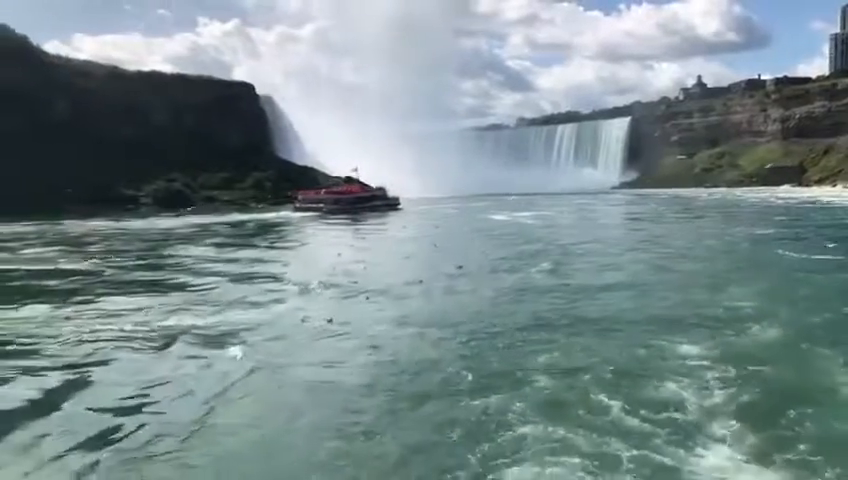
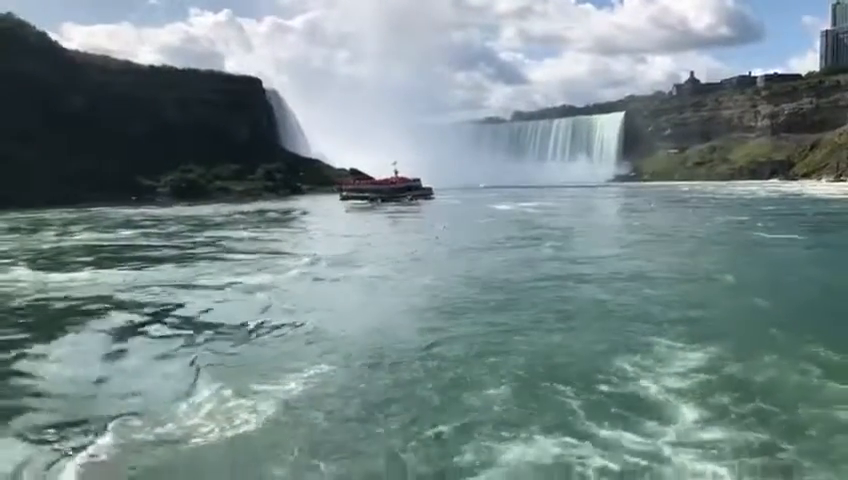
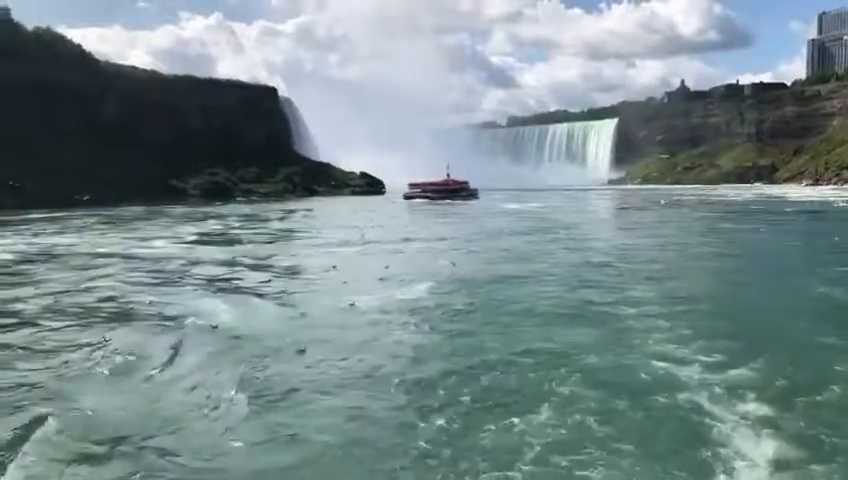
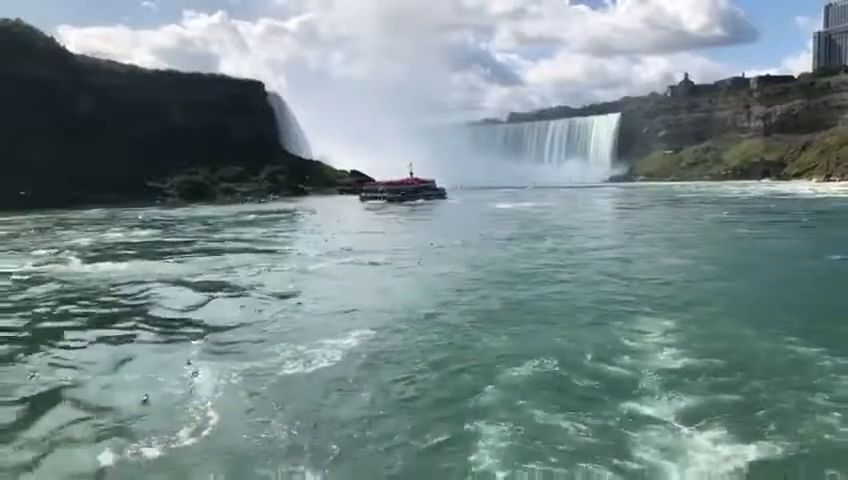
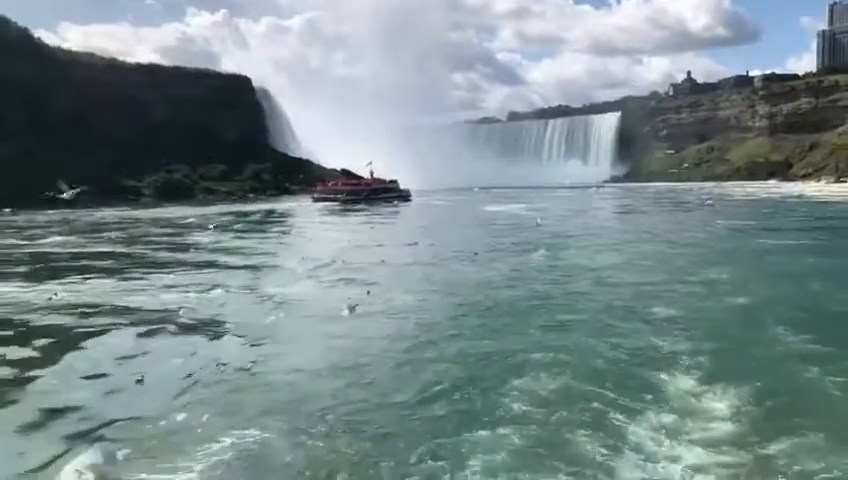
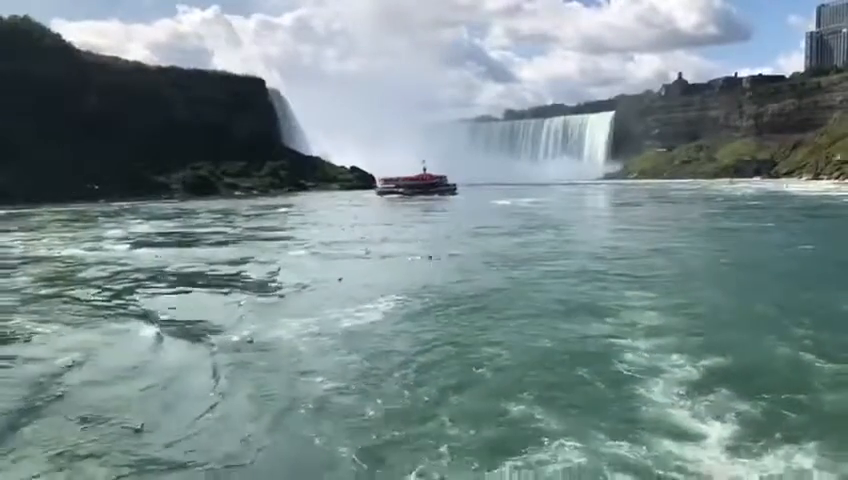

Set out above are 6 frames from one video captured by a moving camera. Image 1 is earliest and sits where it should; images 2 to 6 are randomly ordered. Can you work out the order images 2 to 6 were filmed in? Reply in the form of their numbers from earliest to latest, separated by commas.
5, 2, 4, 6, 3
